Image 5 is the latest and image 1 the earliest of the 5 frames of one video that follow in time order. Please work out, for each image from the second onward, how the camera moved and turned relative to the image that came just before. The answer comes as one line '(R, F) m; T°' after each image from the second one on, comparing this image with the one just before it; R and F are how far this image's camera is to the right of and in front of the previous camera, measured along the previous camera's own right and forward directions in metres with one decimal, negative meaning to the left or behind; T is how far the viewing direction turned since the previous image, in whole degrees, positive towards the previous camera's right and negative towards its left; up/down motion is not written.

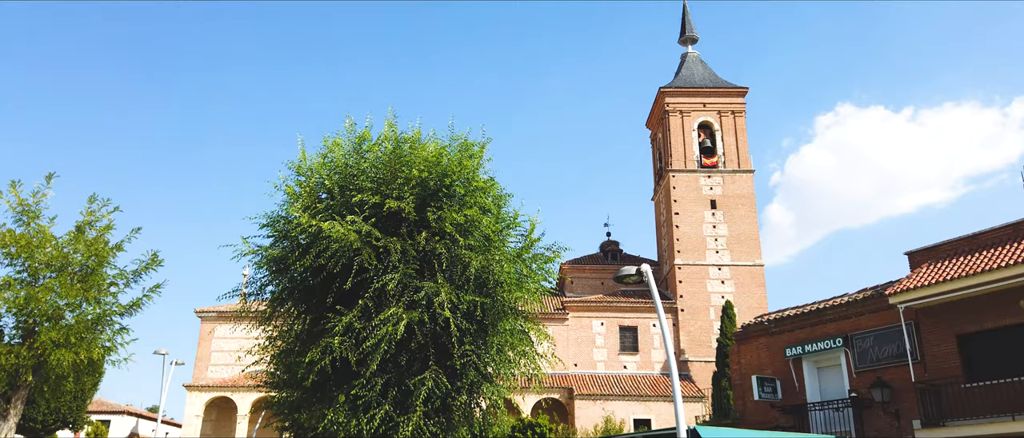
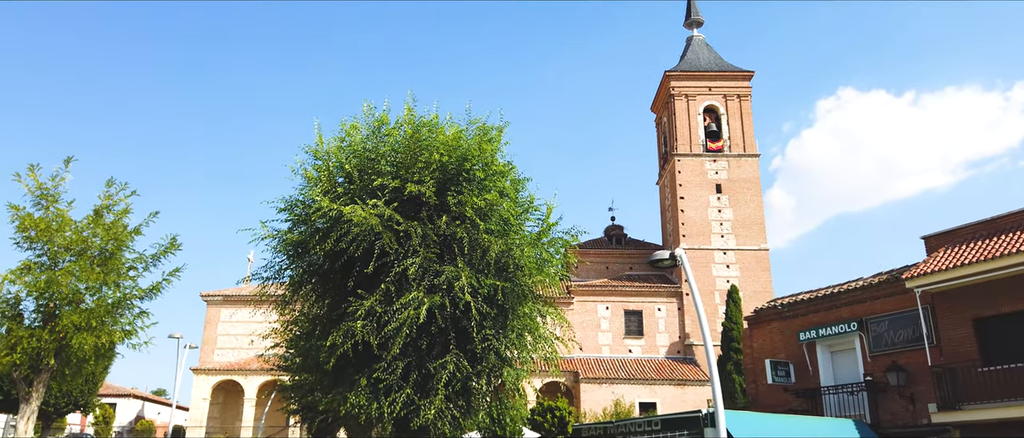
(-0.4, 0.0) m; 0°
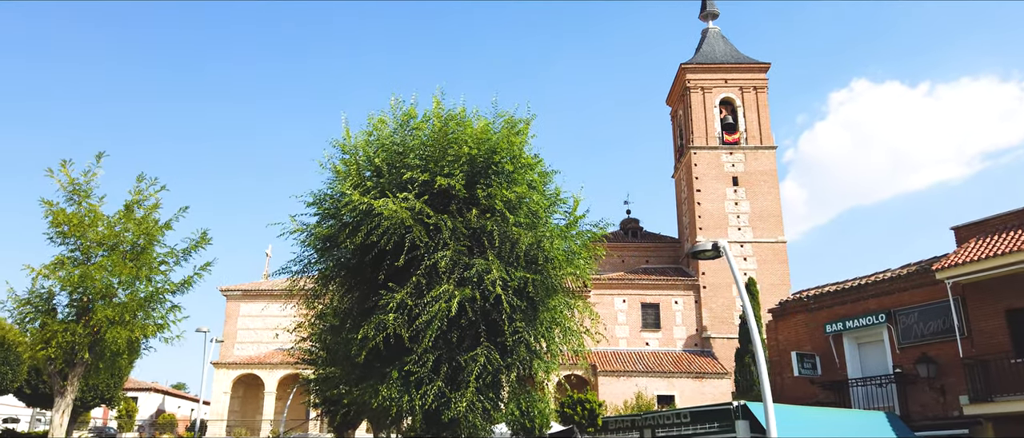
(-0.3, 0.0) m; -1°
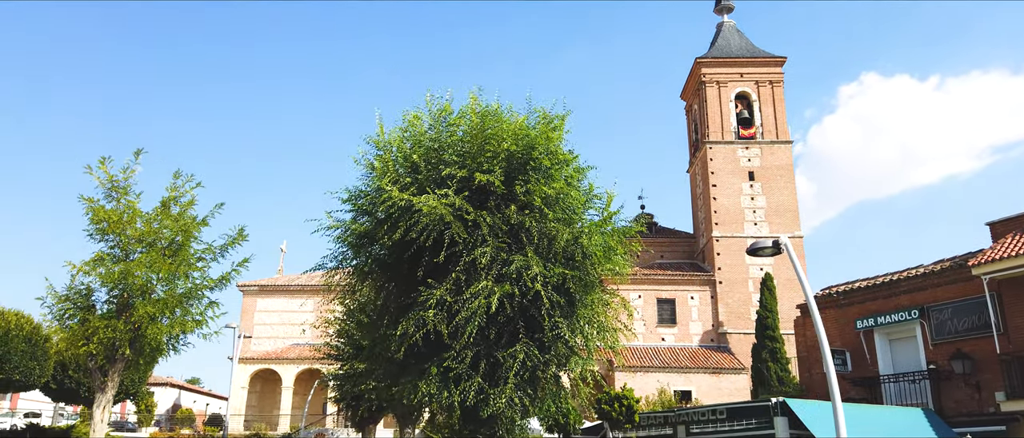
(-0.6, 0.0) m; -1°
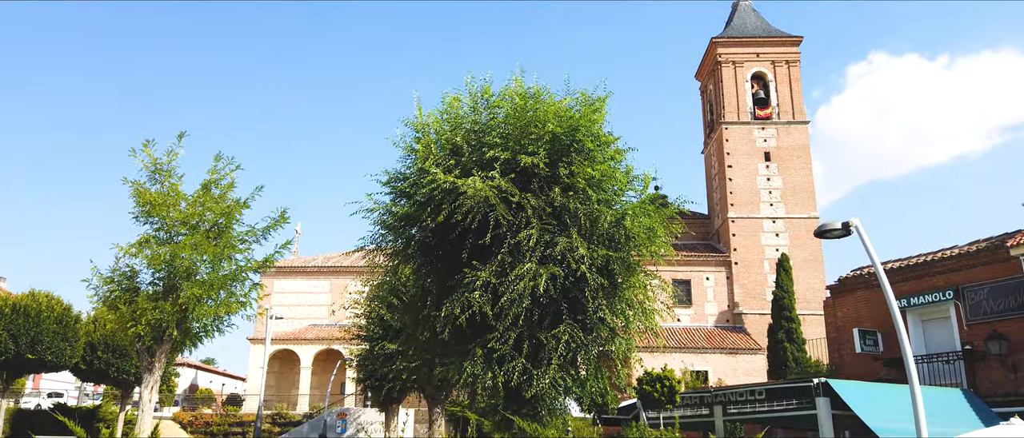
(-0.7, 0.0) m; 0°
